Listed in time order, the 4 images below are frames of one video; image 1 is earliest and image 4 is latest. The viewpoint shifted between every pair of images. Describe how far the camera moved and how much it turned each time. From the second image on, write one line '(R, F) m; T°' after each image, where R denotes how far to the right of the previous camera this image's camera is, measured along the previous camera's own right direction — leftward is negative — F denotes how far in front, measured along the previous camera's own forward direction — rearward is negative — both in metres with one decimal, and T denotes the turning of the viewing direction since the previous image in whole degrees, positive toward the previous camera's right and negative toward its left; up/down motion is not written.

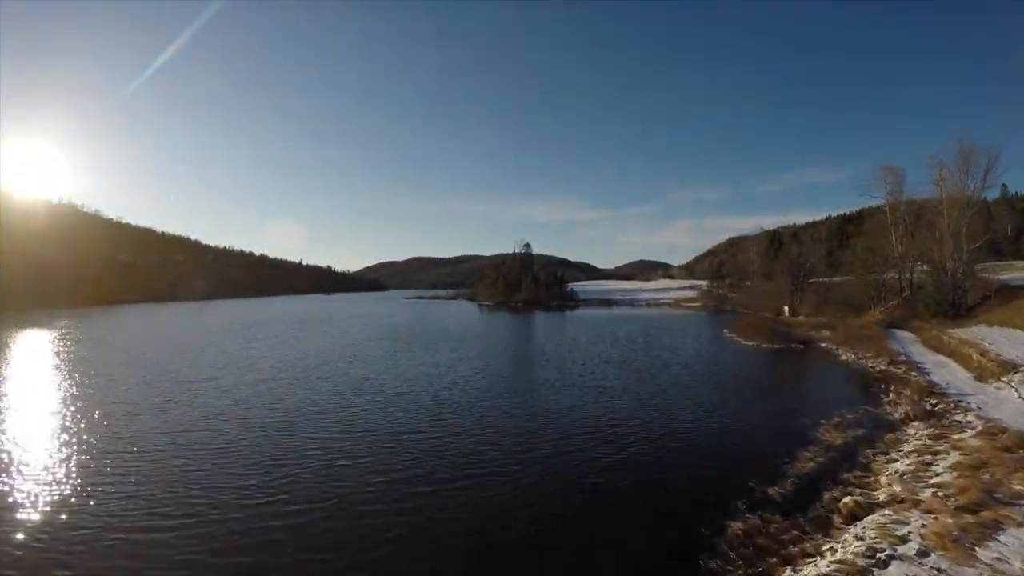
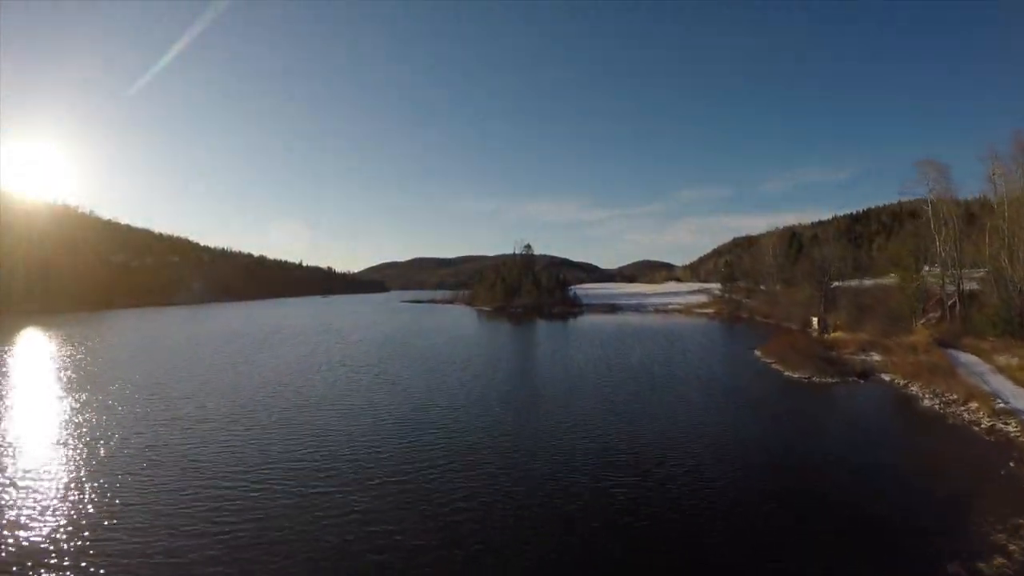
(+0.2, +2.3) m; 0°
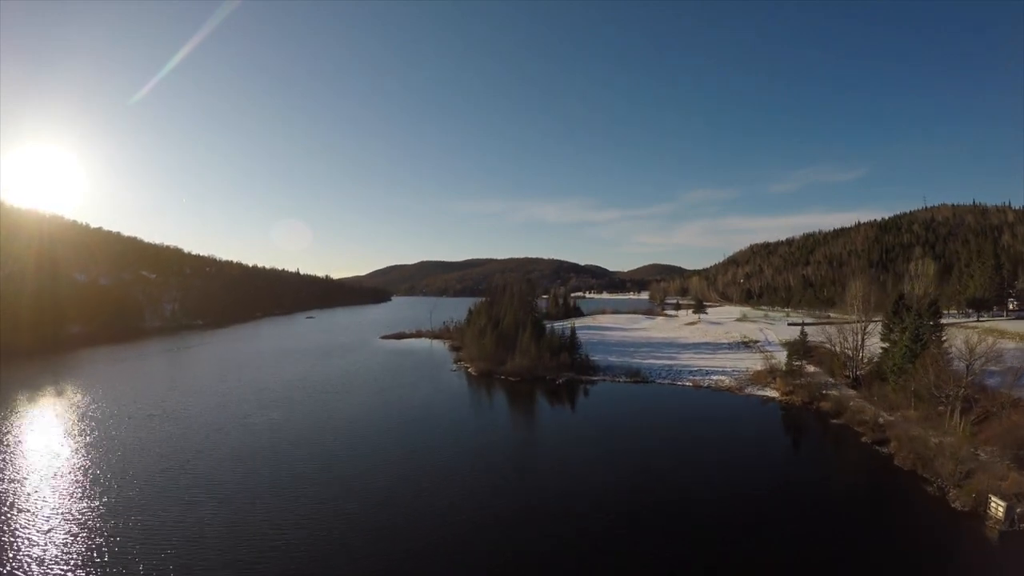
(+0.9, +8.9) m; -1°
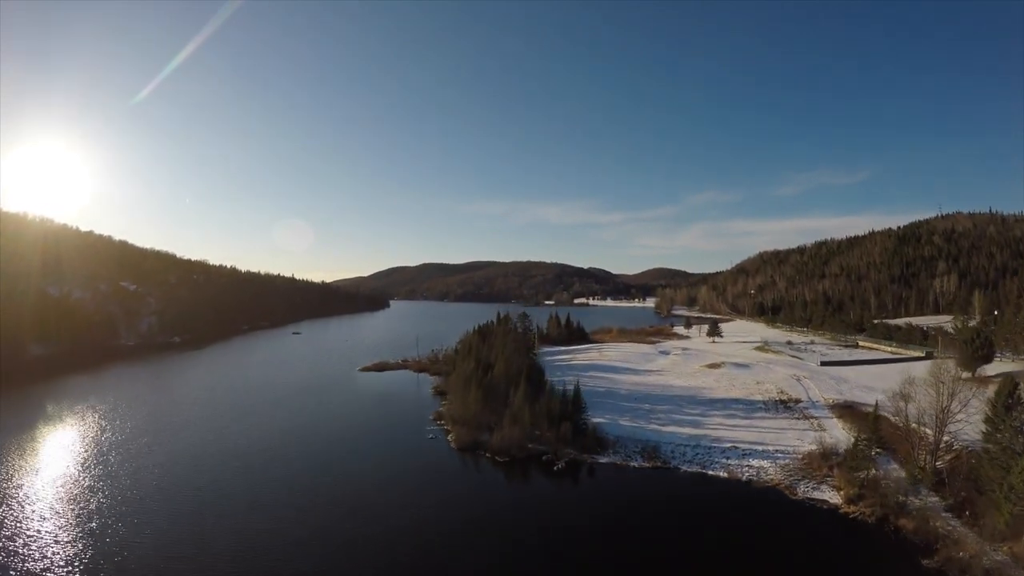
(+0.6, +5.7) m; 0°
